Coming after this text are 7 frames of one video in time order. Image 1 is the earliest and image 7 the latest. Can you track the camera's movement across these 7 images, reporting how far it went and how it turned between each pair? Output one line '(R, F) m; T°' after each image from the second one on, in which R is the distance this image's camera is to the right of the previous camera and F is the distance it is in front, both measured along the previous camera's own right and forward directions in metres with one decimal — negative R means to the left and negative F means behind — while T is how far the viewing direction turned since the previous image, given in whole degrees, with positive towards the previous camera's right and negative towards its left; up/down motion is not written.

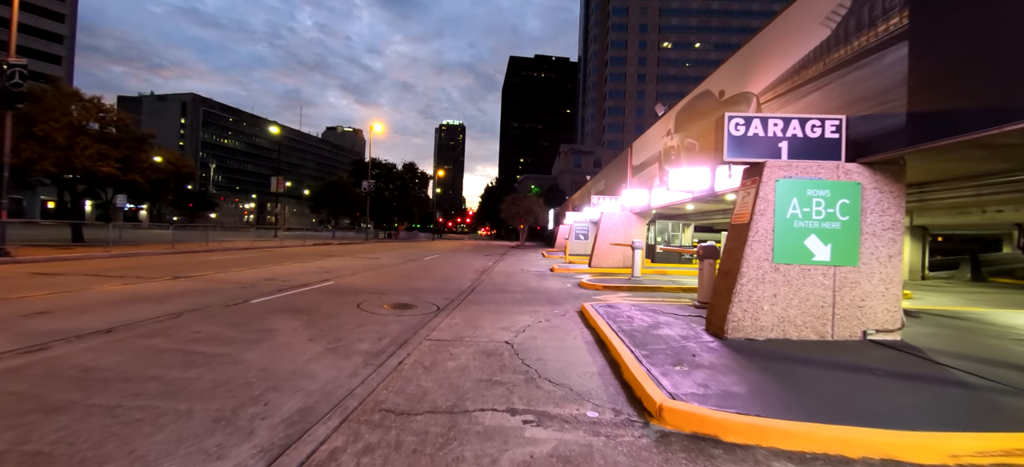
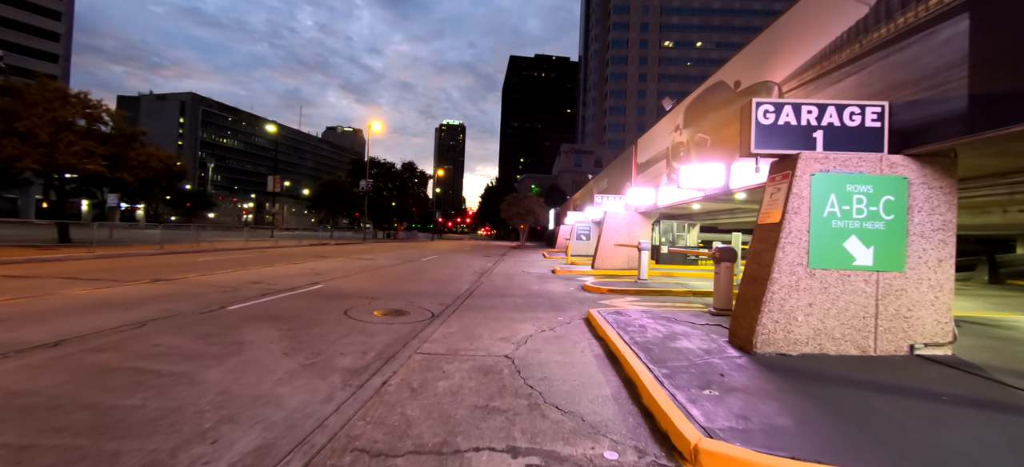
(0.0, +0.7) m; 0°
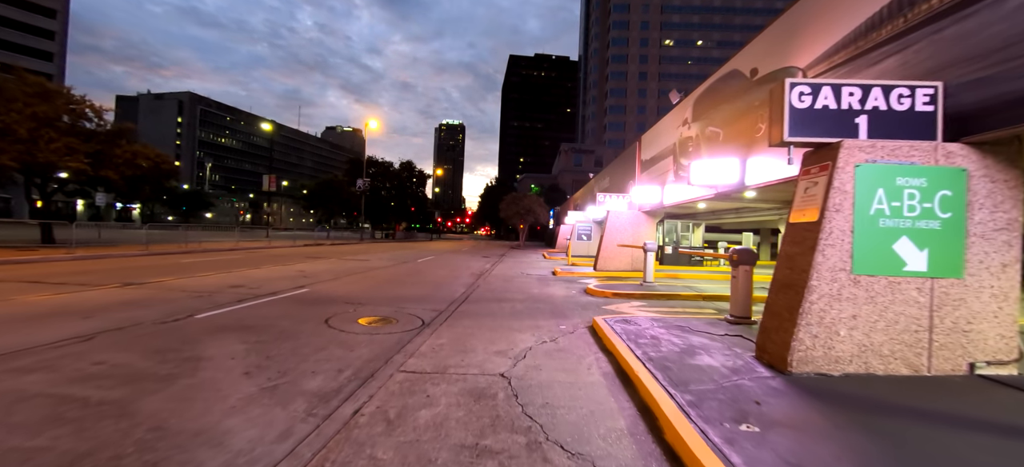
(0.0, +0.7) m; 0°
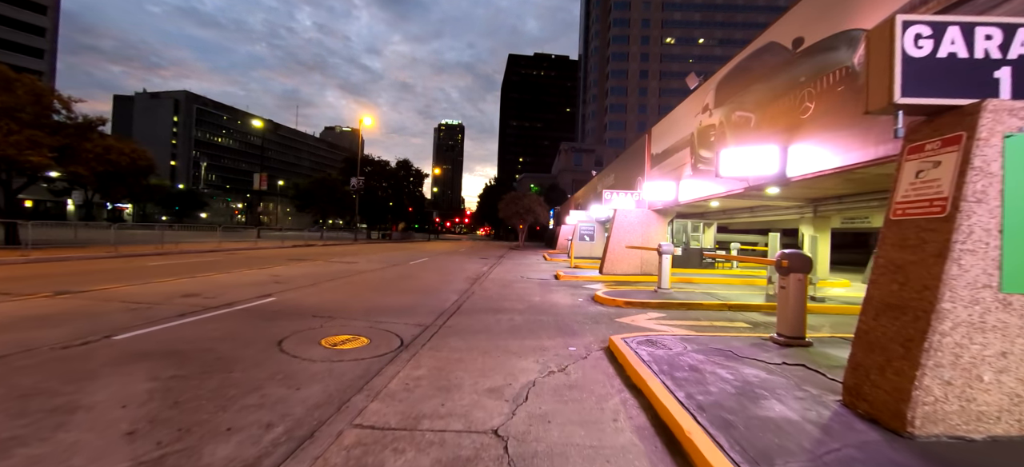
(0.0, +1.4) m; 0°
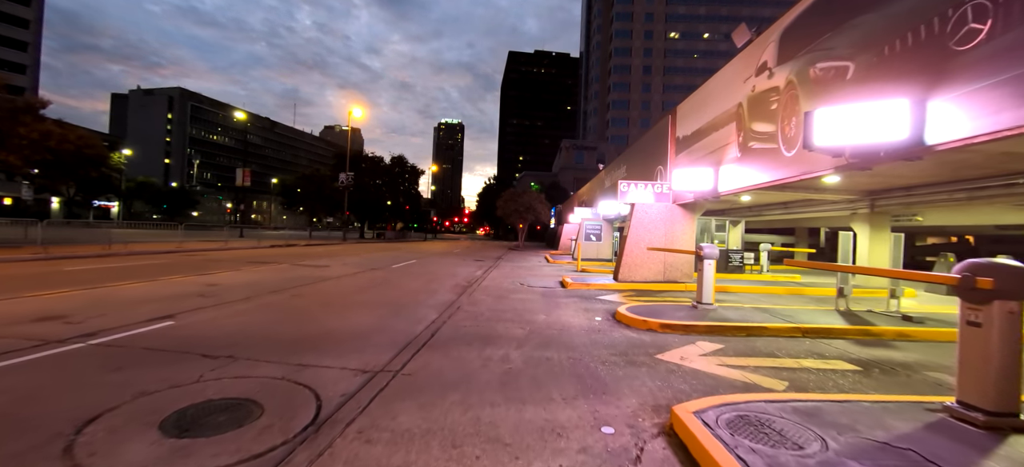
(+0.1, +2.5) m; 0°
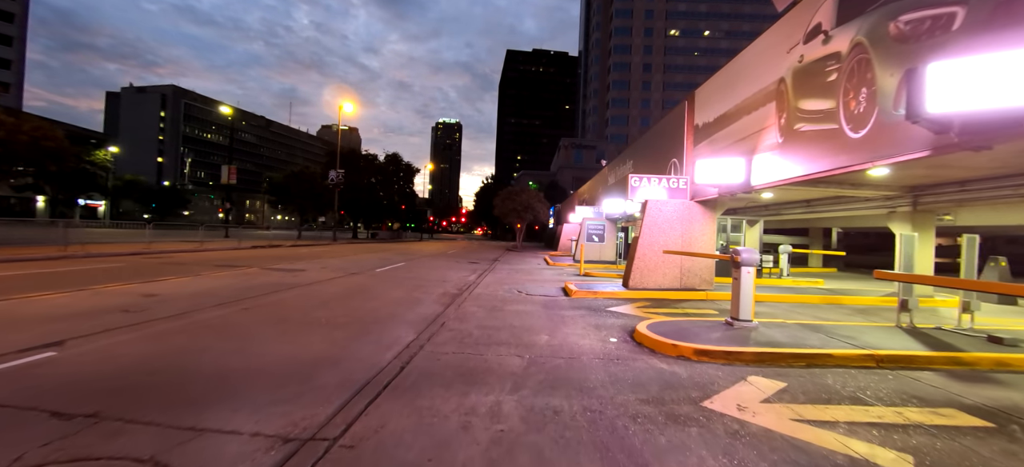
(0.0, +1.5) m; 0°
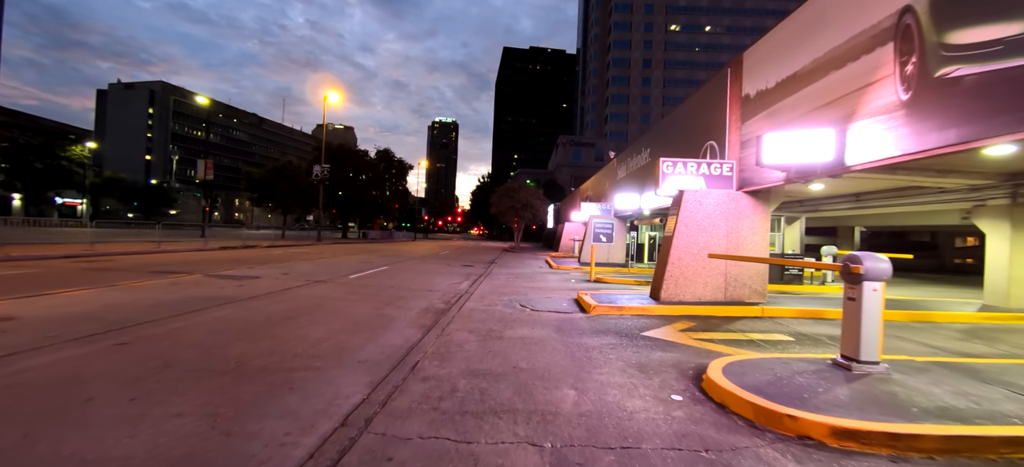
(-0.1, +2.3) m; +1°
